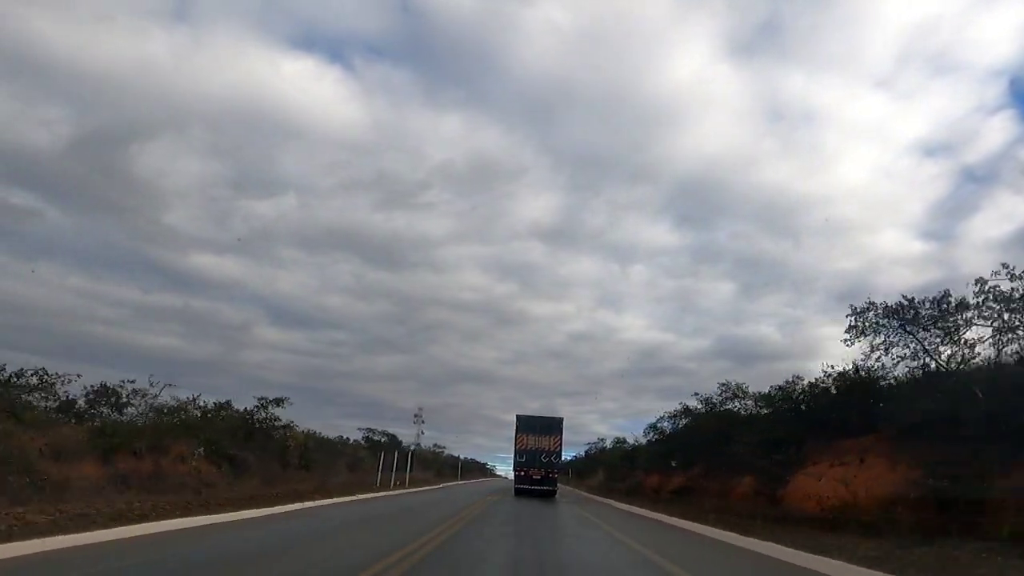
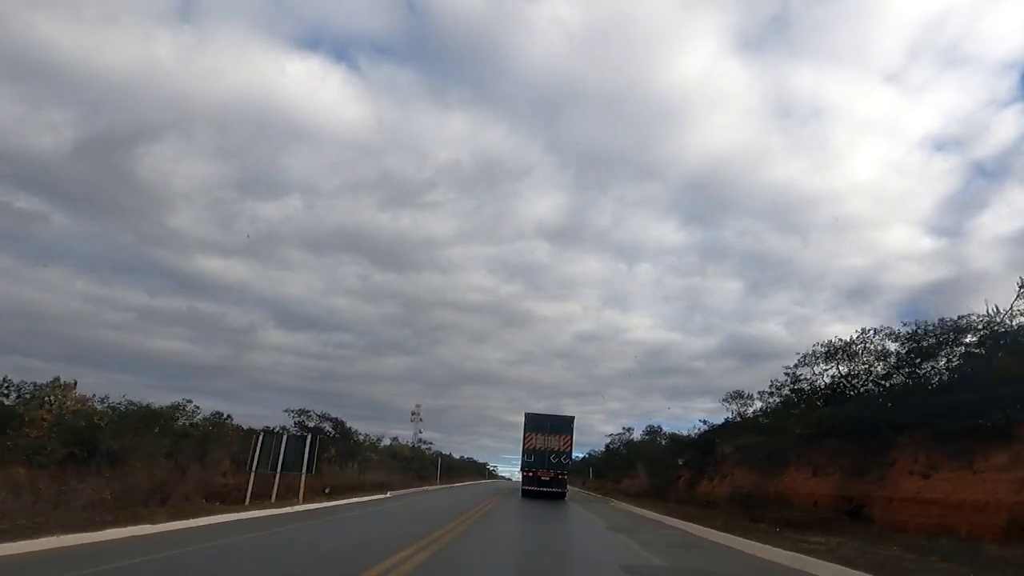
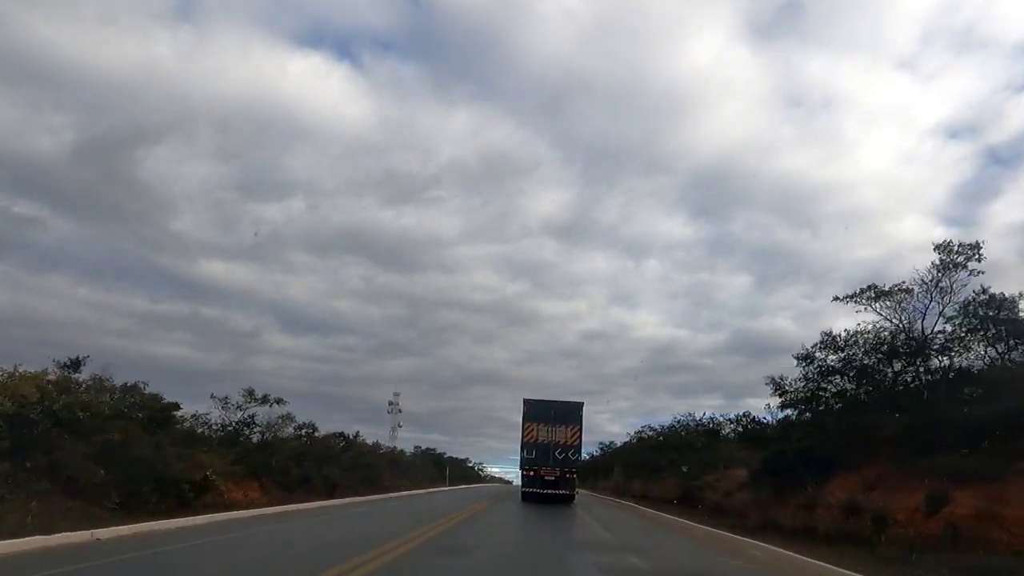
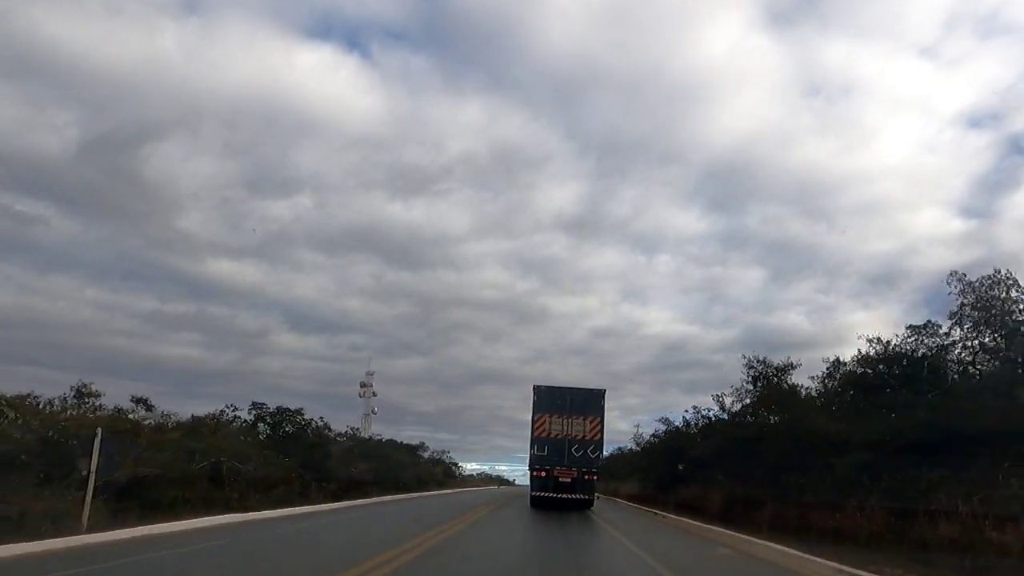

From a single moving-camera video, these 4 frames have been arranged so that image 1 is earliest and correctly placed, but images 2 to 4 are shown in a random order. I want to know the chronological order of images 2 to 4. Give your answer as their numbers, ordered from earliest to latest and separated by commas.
2, 3, 4
